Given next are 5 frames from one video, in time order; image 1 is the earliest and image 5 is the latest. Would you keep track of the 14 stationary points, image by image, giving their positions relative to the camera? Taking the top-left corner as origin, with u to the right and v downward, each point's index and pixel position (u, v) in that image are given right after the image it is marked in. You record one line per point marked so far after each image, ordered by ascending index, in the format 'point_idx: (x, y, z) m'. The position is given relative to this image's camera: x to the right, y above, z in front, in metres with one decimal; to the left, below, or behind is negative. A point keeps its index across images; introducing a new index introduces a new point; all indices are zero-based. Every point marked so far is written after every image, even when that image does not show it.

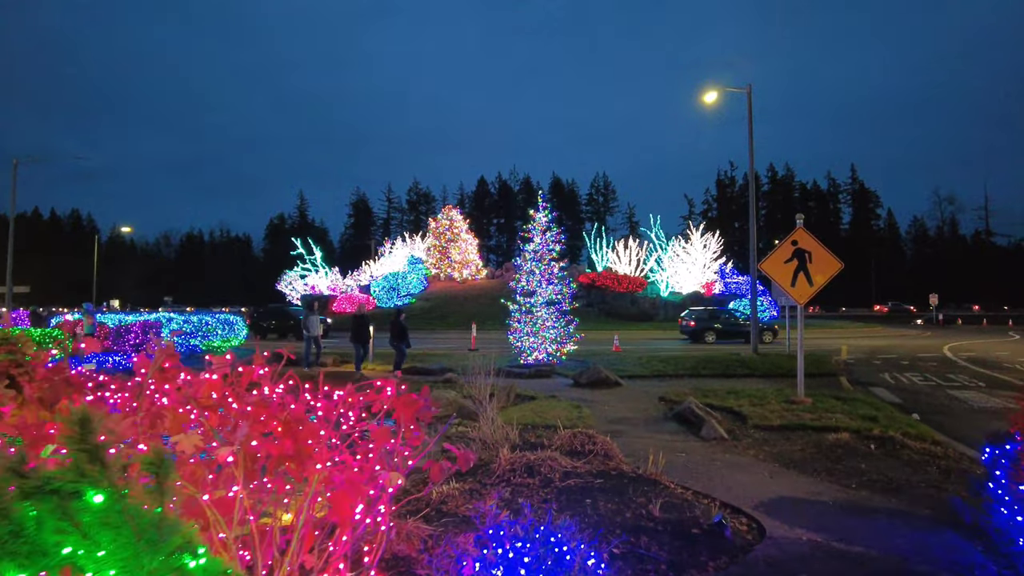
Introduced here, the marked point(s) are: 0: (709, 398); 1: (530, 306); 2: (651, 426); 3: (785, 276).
0: (+3.5, -2.0, +11.7) m
1: (+0.5, -0.5, +18.8) m
2: (+2.1, -2.0, +9.5) m
3: (+4.6, +0.2, +10.9) m
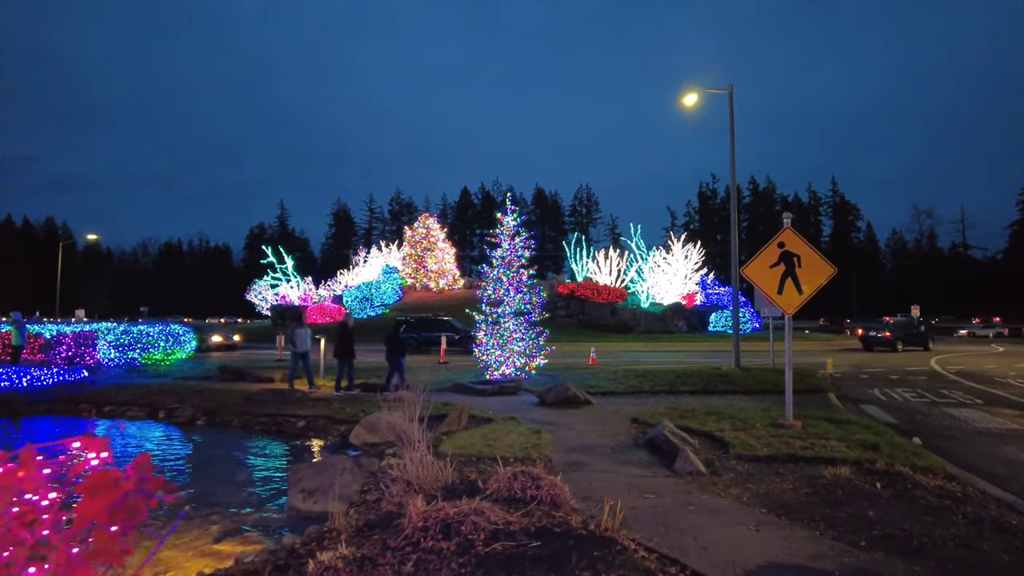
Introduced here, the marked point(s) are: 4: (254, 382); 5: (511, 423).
0: (+2.8, -2.1, +10.4) m
1: (-0.4, -0.8, +17.5) m
2: (+1.3, -2.1, +8.2) m
3: (+3.8, +0.1, +9.7) m
4: (-6.7, -2.5, +16.9) m
5: (0.0, -2.2, +10.4) m
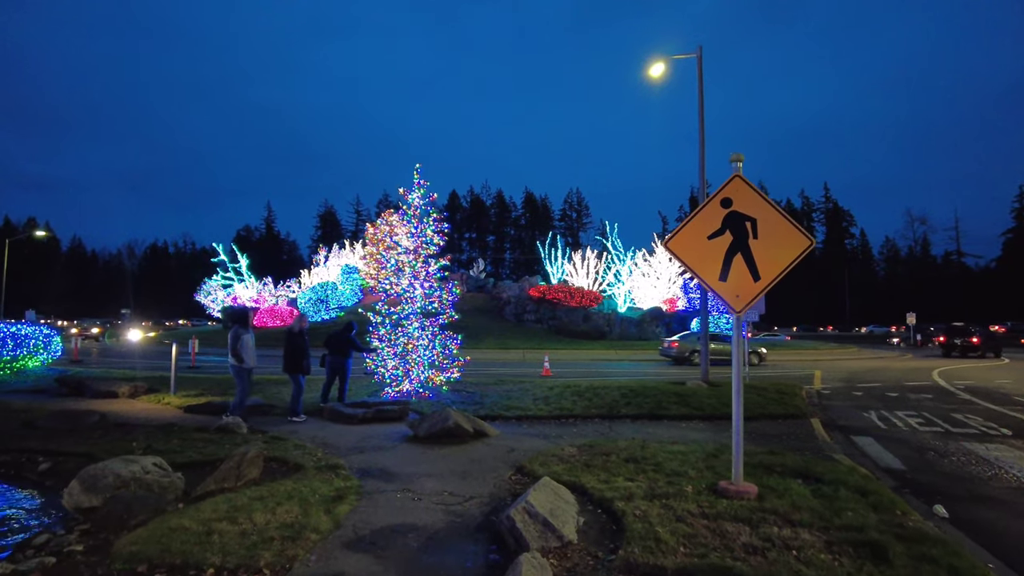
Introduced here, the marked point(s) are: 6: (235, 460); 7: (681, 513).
0: (+0.8, -1.9, +6.8) m
1: (-2.4, -0.6, +13.9) m
2: (-0.6, -1.9, +4.6) m
3: (+1.9, +0.2, +6.2) m
4: (-8.7, -2.3, +13.3) m
5: (-2.0, -2.0, +6.8) m
6: (-2.9, -1.8, +6.9) m
7: (+1.4, -1.8, +5.4) m
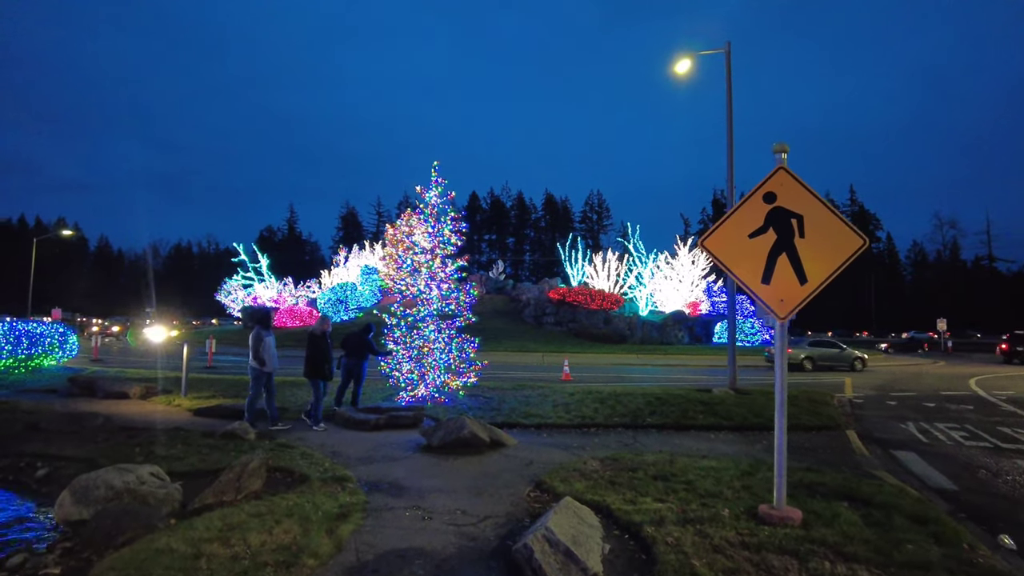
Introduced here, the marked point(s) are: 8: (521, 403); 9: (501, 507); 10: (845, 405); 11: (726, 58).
0: (+1.0, -2.0, +6.3) m
1: (-2.0, -0.7, +13.5) m
2: (-0.5, -1.9, +4.1) m
3: (+2.0, +0.2, +5.6) m
4: (-8.3, -2.3, +13.0) m
5: (-1.8, -2.0, +6.4) m
6: (-2.8, -1.8, +6.4) m
7: (+1.5, -1.9, +4.8) m
8: (+0.2, -2.3, +12.8) m
9: (-0.1, -2.0, +6.0) m
10: (+8.7, -3.0, +16.9) m
11: (+5.9, +6.4, +17.9) m
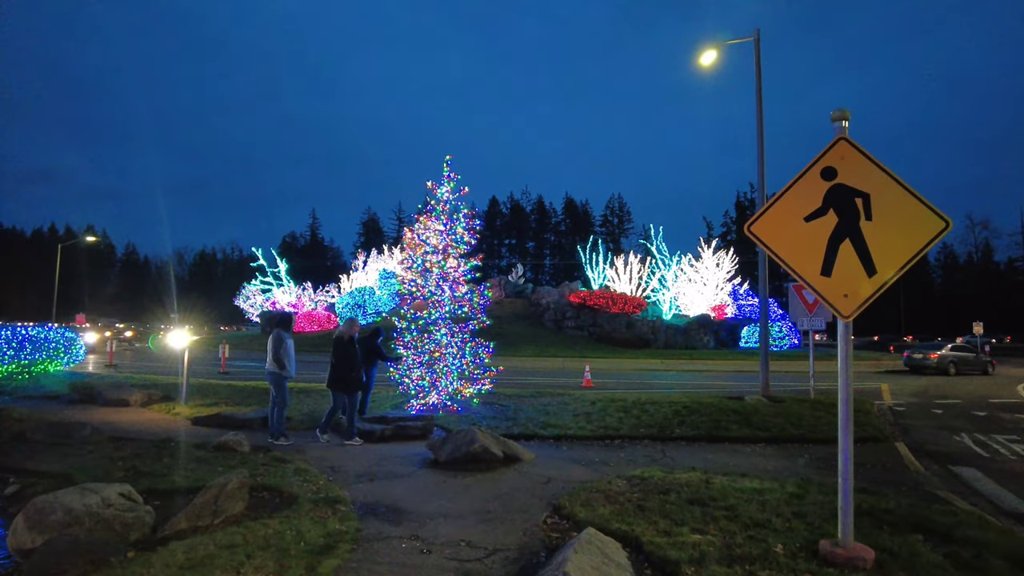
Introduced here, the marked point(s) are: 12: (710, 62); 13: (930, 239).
0: (+1.1, -1.9, +5.4) m
1: (-1.7, -0.7, +12.7) m
2: (-0.5, -1.9, +3.3) m
3: (+2.1, +0.3, +4.7) m
4: (-8.0, -2.3, +12.5) m
5: (-1.7, -2.0, +5.6) m
6: (-2.6, -1.8, +5.7) m
7: (+1.6, -1.8, +3.9) m
8: (+0.5, -2.3, +12.0) m
9: (0.0, -2.0, +5.2) m
10: (+9.1, -3.0, +15.7) m
11: (+6.4, +6.3, +16.9) m
12: (+6.1, +6.9, +19.8) m
13: (+2.9, +0.3, +4.4) m
